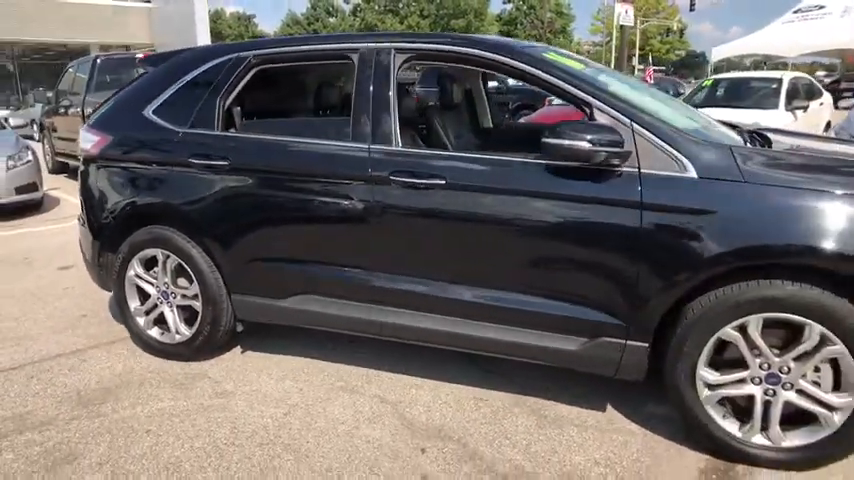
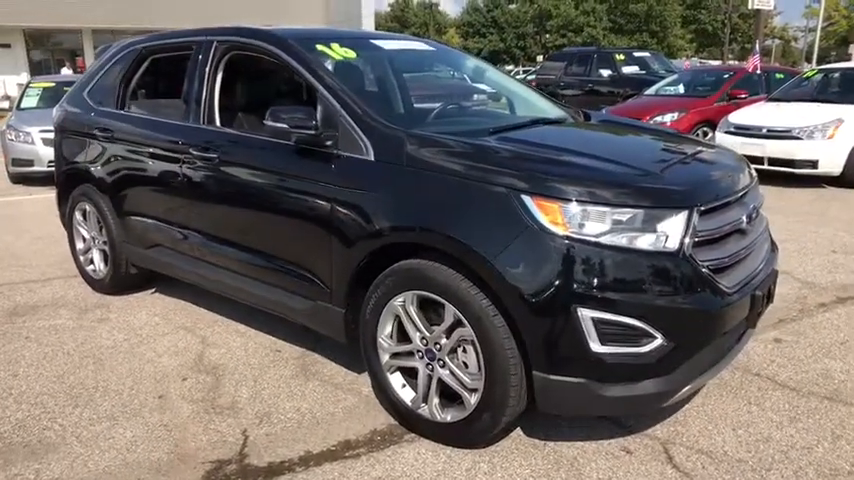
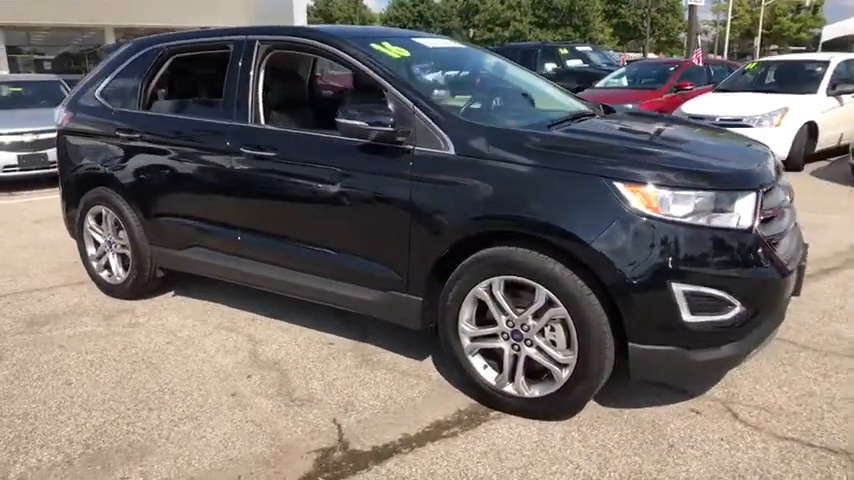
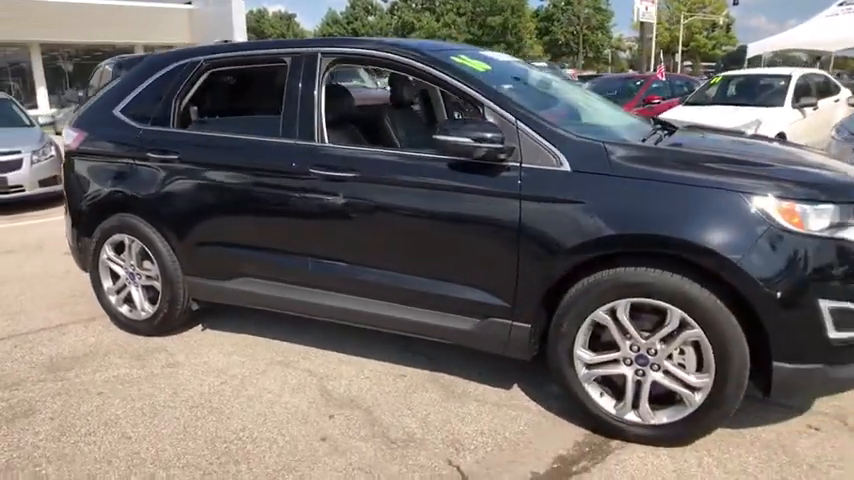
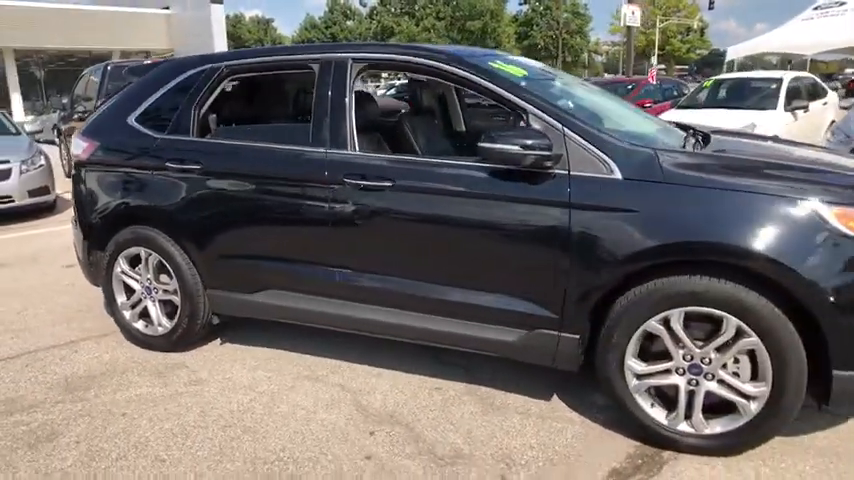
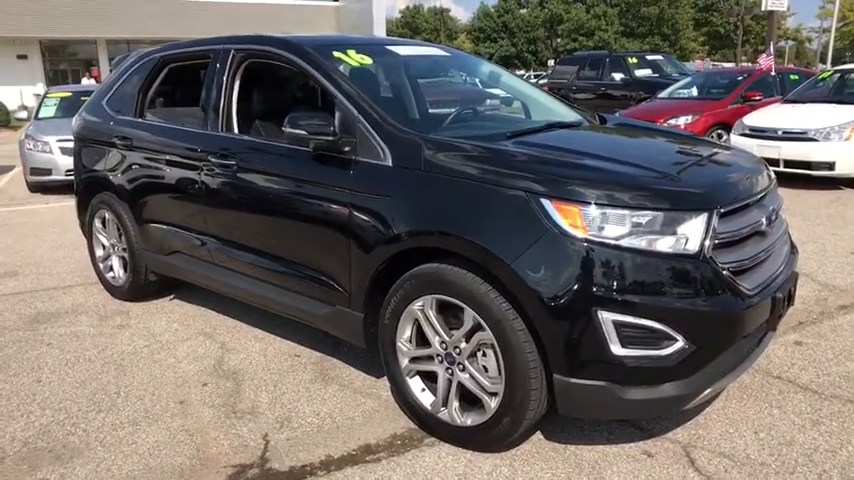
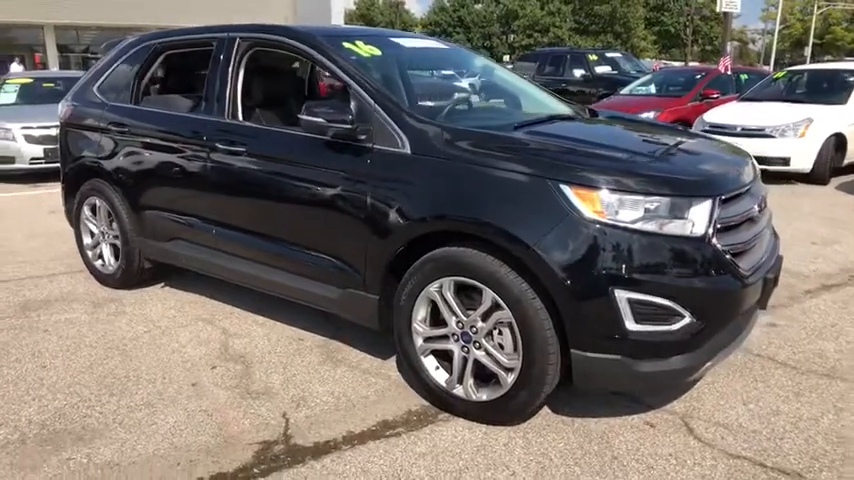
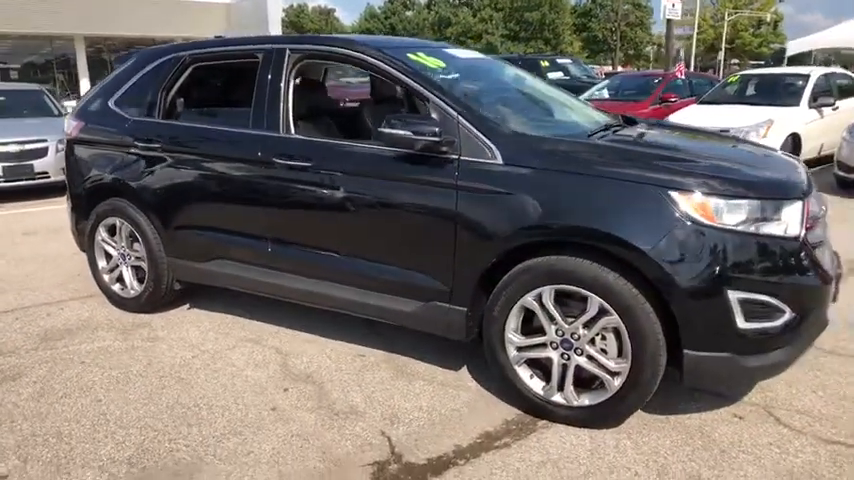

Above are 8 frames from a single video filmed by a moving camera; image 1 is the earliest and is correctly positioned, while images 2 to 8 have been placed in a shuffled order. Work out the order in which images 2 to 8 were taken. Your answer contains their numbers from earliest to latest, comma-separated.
5, 4, 8, 3, 7, 2, 6
